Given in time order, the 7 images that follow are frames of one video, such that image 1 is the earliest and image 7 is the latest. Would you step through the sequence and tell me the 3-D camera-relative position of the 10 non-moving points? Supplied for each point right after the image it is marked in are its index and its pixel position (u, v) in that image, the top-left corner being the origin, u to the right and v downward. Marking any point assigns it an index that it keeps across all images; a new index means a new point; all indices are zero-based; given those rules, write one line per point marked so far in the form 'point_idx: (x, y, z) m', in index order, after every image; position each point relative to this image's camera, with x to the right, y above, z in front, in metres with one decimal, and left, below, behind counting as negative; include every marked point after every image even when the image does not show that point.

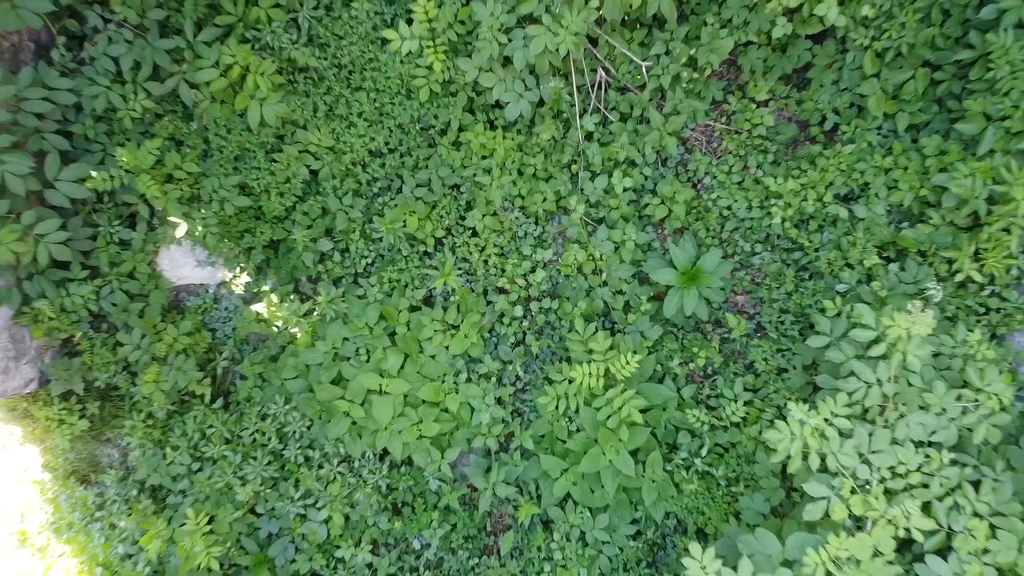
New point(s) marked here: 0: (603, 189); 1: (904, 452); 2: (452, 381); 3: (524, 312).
0: (+0.2, +0.2, +2.1) m
1: (+0.7, -0.3, +1.7) m
2: (-0.1, -0.2, +2.1) m
3: (0.0, 0.0, +2.2) m
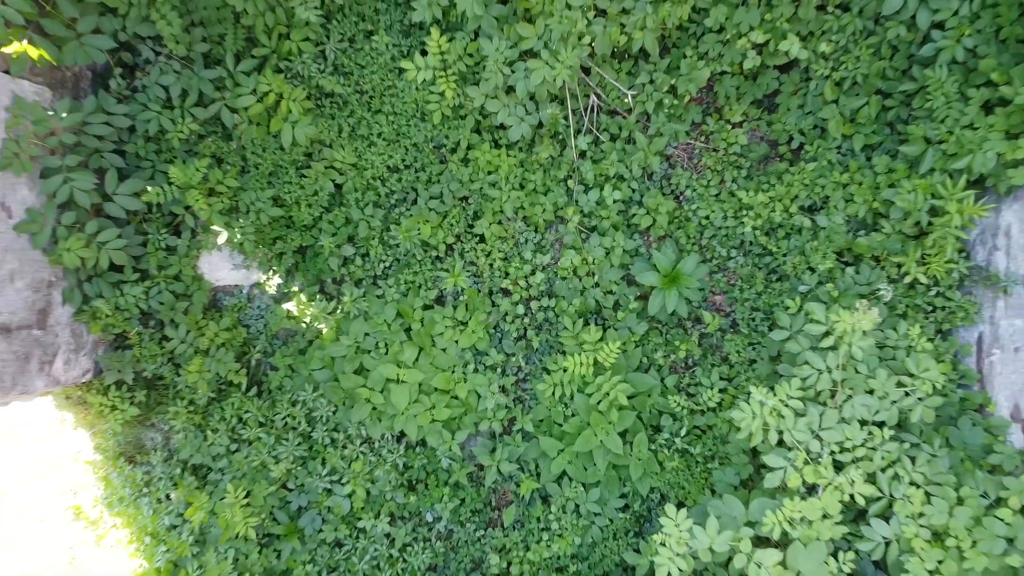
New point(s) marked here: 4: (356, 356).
0: (+0.2, +0.2, +2.4) m
1: (+0.7, -0.3, +2.0) m
2: (-0.1, -0.2, +2.4) m
3: (0.0, -0.1, +2.4) m
4: (-0.4, -0.2, +2.4) m
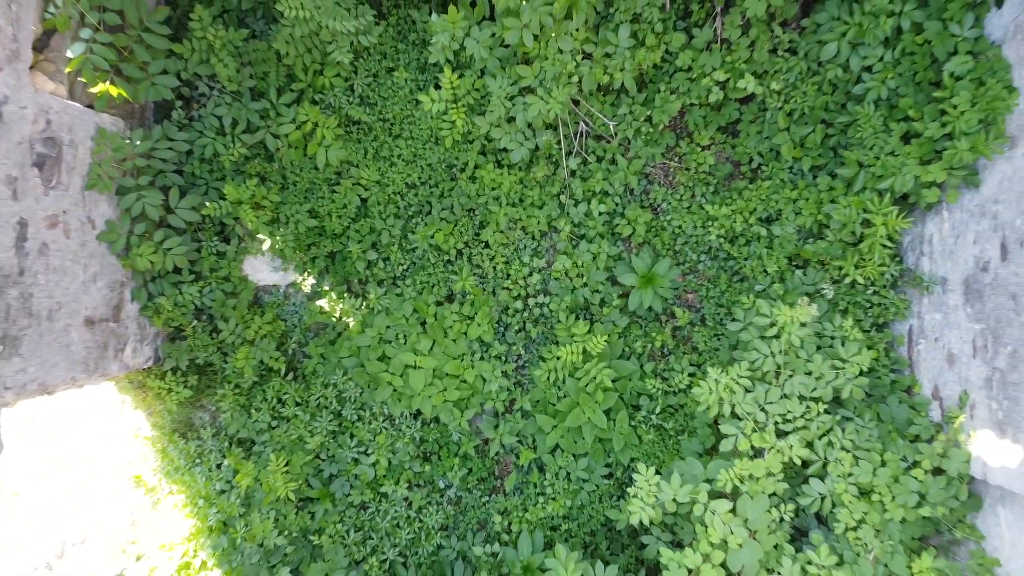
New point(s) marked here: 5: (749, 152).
0: (+0.2, +0.2, +2.8) m
1: (+0.7, -0.3, +2.4) m
2: (-0.1, -0.2, +2.8) m
3: (0.0, 0.0, +2.8) m
4: (-0.4, -0.2, +2.8) m
5: (+0.6, +0.4, +2.7) m
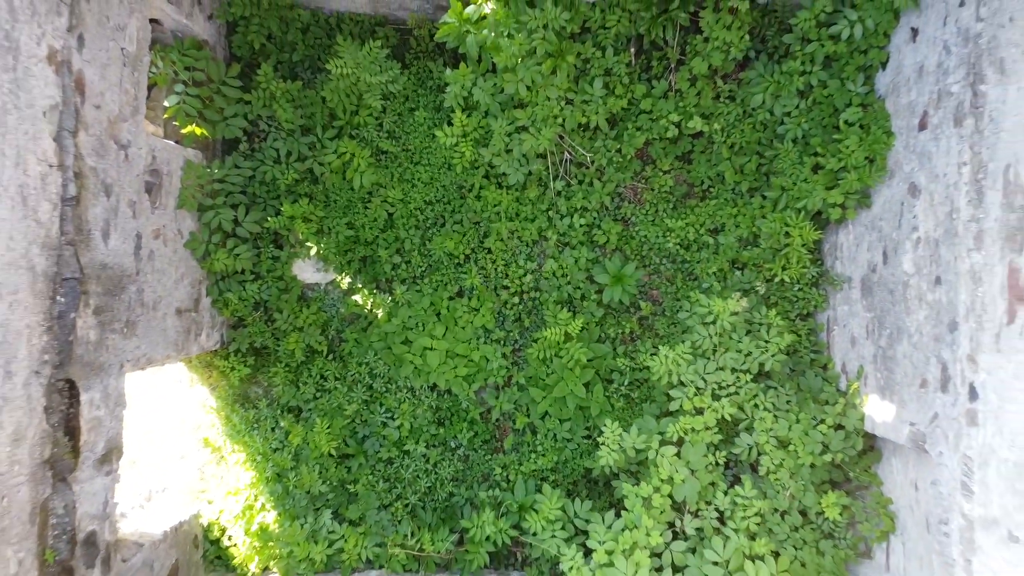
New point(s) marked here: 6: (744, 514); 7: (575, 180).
0: (+0.2, +0.2, +3.5) m
1: (+0.7, -0.3, +3.1) m
2: (-0.1, -0.2, +3.5) m
3: (0.0, 0.0, +3.5) m
4: (-0.4, -0.2, +3.5) m
5: (+0.6, +0.4, +3.3) m
6: (+0.7, -0.7, +2.9) m
7: (+0.2, +0.4, +3.5) m
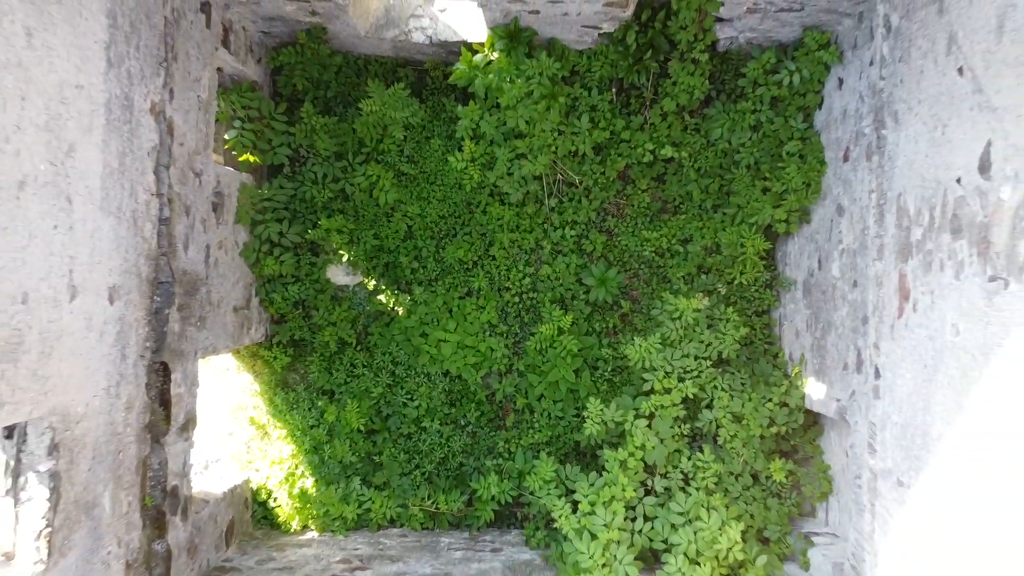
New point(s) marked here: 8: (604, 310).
0: (+0.2, +0.2, +4.1) m
1: (+0.7, -0.3, +3.7) m
2: (-0.1, -0.2, +4.1) m
3: (0.0, 0.0, +4.2) m
4: (-0.4, -0.2, +4.1) m
5: (+0.6, +0.4, +4.0) m
6: (+0.7, -0.7, +3.5) m
7: (+0.2, +0.4, +4.1) m
8: (+0.4, -0.1, +4.1) m
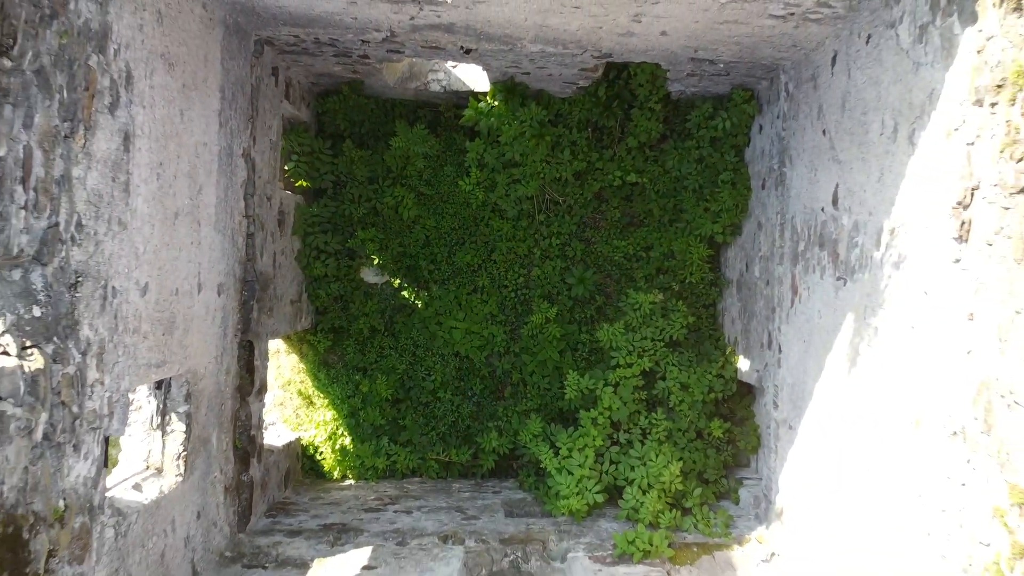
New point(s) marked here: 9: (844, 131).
0: (+0.2, +0.2, +5.1) m
1: (+0.6, -0.3, +4.7) m
2: (-0.1, -0.2, +5.1) m
3: (0.0, 0.0, +5.2) m
4: (-0.4, -0.1, +5.2) m
5: (+0.6, +0.4, +5.0) m
6: (+0.7, -0.6, +4.6) m
7: (+0.2, +0.4, +5.1) m
8: (+0.4, -0.1, +5.1) m
9: (+1.1, +0.5, +3.3) m
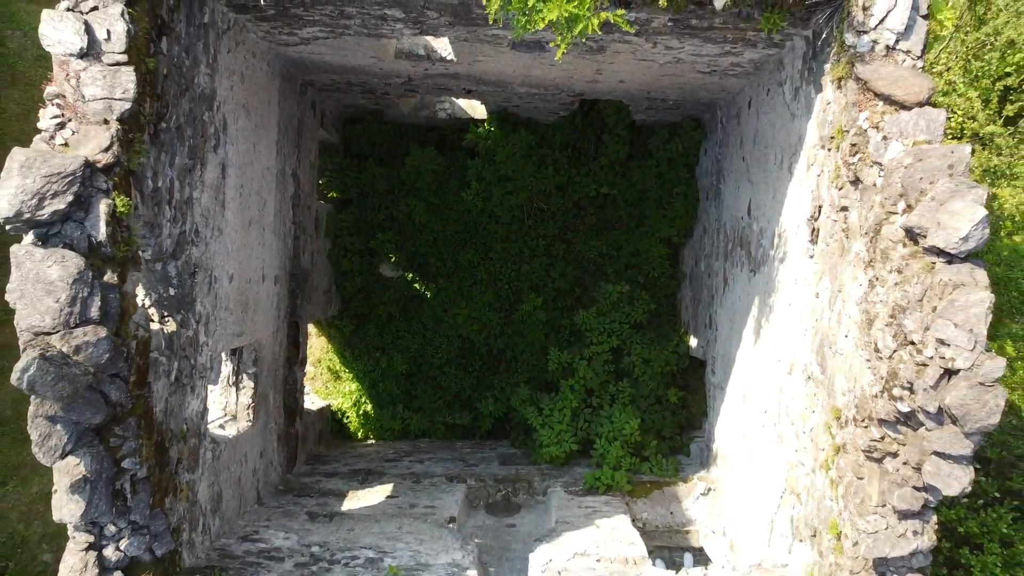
0: (+0.1, +0.3, +6.2) m
1: (+0.6, -0.2, +5.8) m
2: (-0.2, -0.1, +6.2) m
3: (0.0, 0.0, +6.2) m
4: (-0.4, -0.1, +6.2) m
5: (+0.6, +0.4, +6.0) m
6: (+0.6, -0.6, +5.6) m
7: (+0.2, +0.4, +6.2) m
8: (+0.3, 0.0, +6.2) m
9: (+1.1, +0.6, +4.3) m
